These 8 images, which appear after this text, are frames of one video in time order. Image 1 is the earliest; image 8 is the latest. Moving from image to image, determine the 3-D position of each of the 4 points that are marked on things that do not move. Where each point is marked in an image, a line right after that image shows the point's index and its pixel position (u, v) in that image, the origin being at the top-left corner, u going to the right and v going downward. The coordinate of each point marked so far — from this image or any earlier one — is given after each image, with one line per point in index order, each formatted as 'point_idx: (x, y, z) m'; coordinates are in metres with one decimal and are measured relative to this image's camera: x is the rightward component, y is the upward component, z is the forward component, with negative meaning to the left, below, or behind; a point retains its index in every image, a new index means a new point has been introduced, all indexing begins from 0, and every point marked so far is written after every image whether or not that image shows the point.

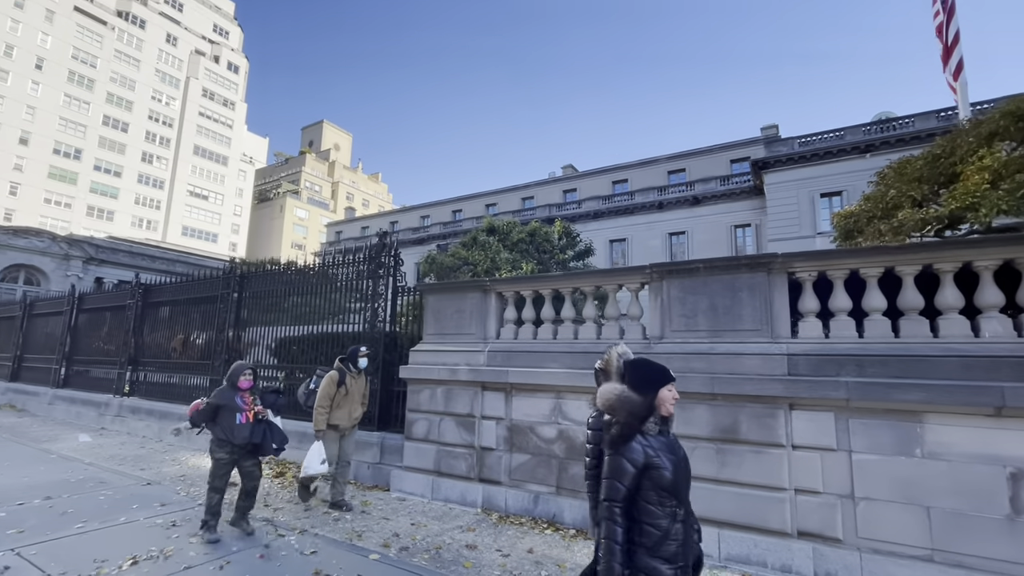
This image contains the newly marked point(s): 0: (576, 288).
0: (+0.9, 0.0, +6.1) m
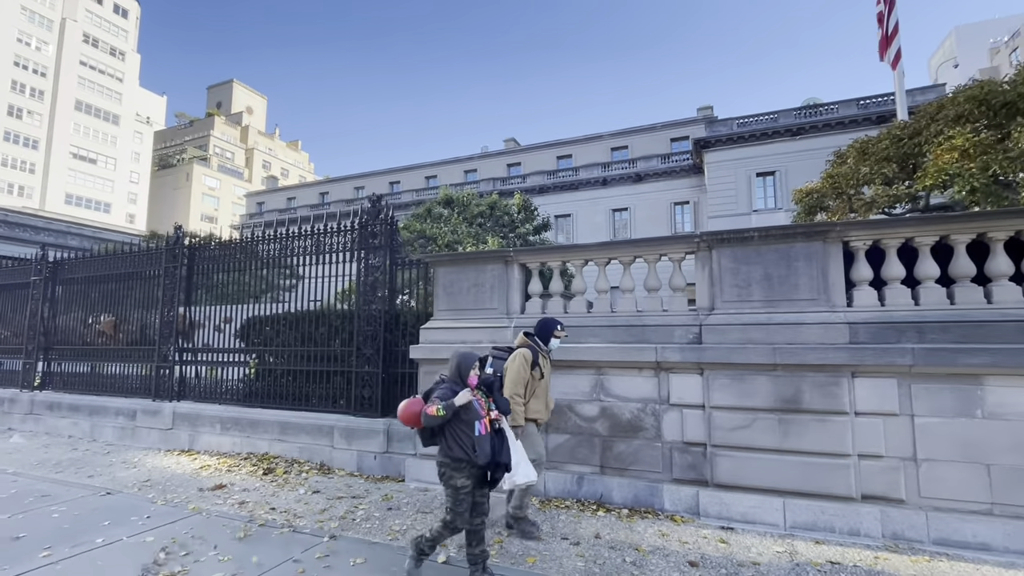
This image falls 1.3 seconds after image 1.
0: (+1.3, +0.4, +5.8) m
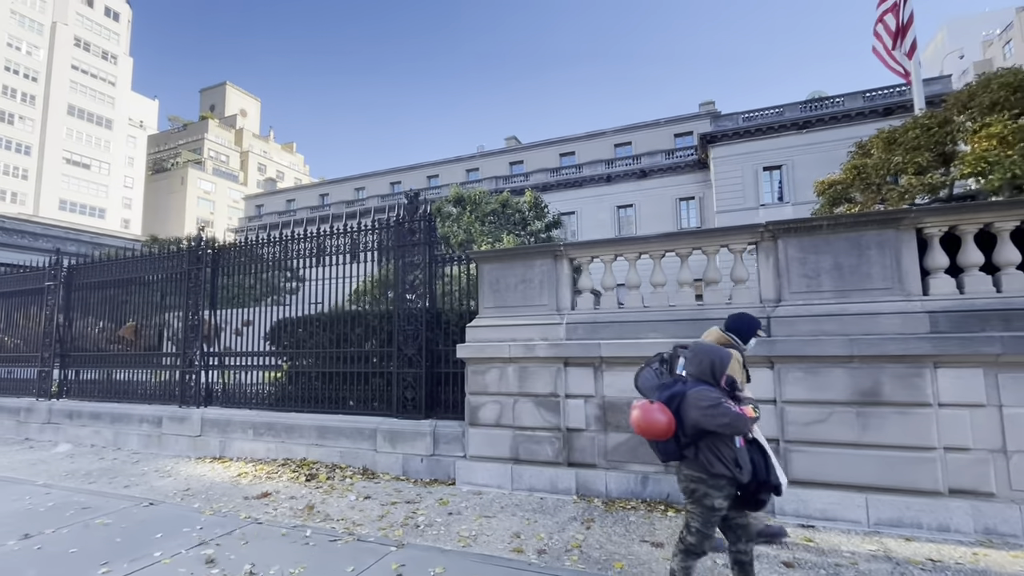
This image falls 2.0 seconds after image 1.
0: (+1.9, +0.4, +5.6) m
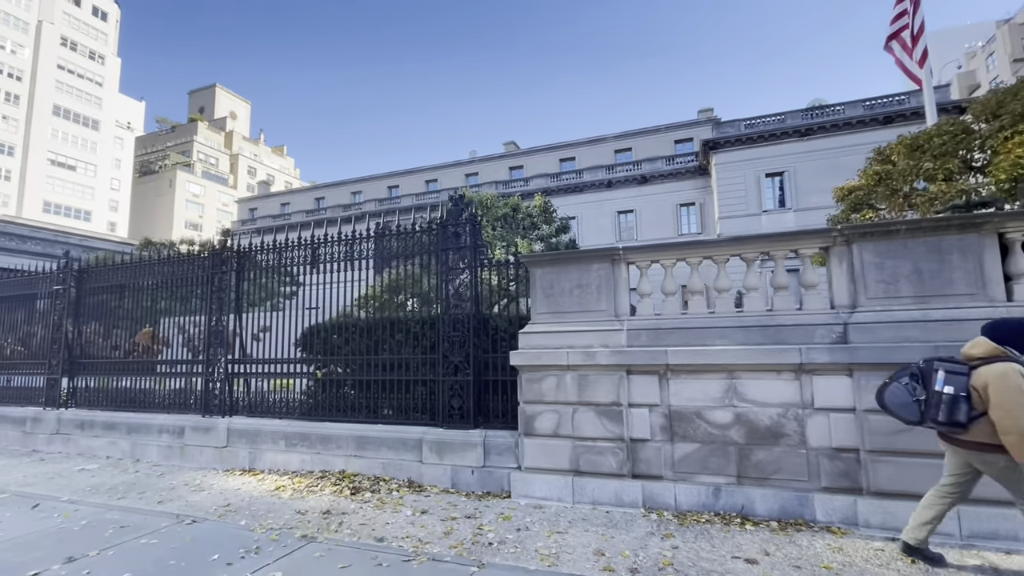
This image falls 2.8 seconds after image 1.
0: (+2.6, +0.4, +5.5) m
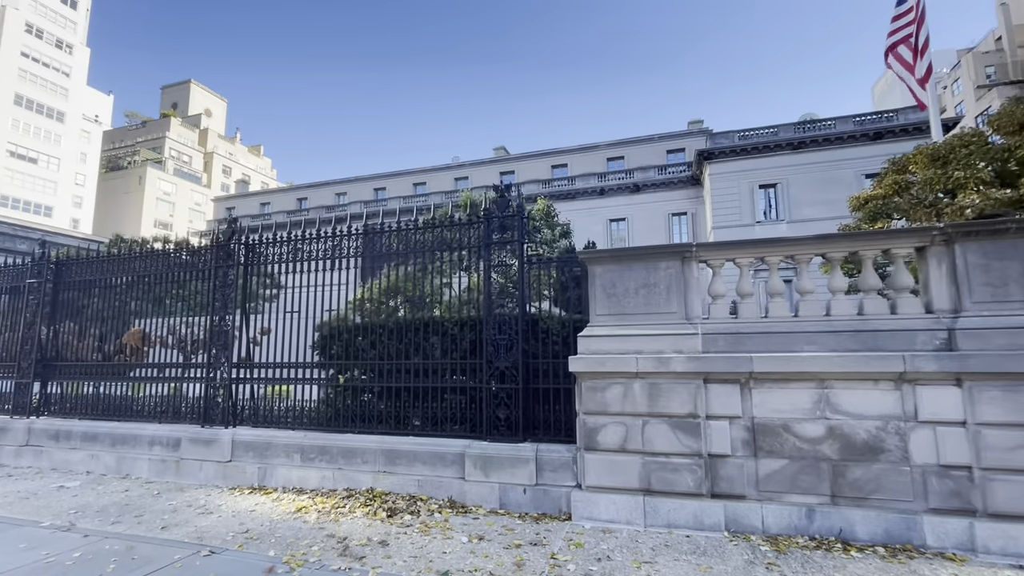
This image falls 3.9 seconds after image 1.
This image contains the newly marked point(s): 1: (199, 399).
0: (+3.3, +0.4, +5.1) m
1: (-4.9, -1.7, +7.5) m
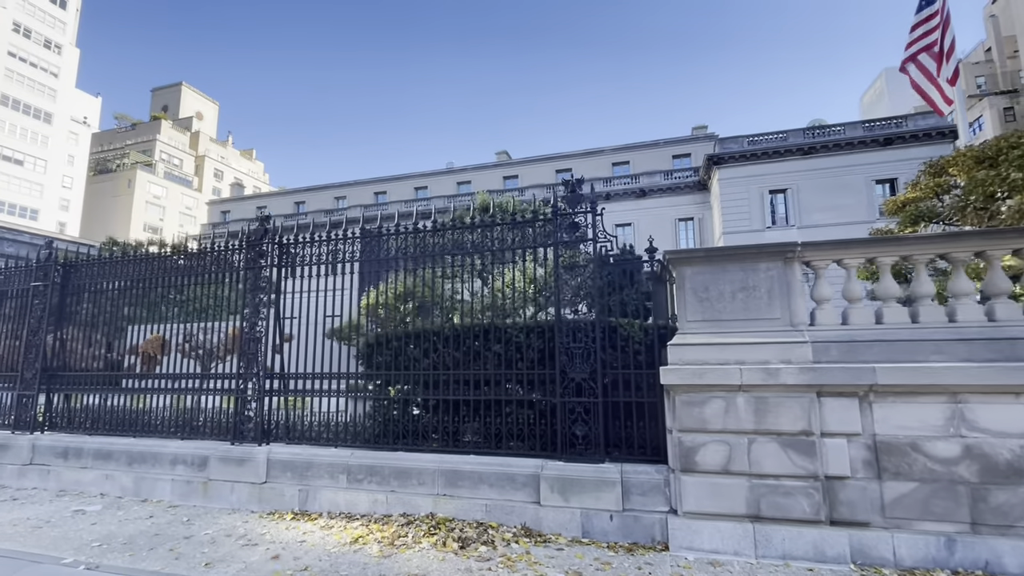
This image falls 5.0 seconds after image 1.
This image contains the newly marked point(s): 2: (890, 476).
0: (+4.2, +0.3, +4.6) m
1: (-4.1, -1.8, +6.8) m
2: (+3.4, -1.7, +4.3) m
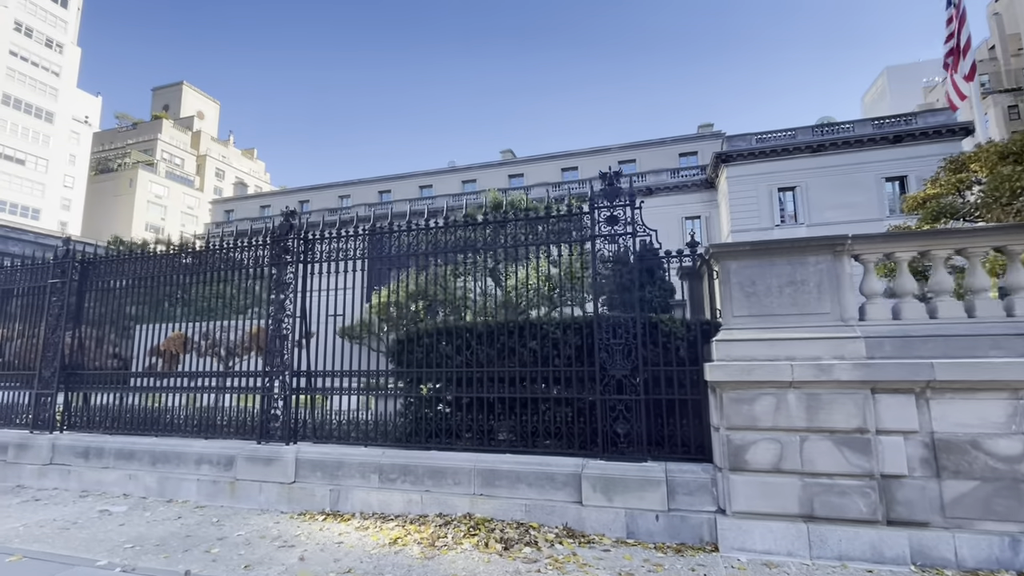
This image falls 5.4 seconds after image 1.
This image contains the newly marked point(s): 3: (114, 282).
0: (+4.6, +0.4, +4.5) m
1: (-3.7, -1.7, +6.7) m
2: (+3.8, -1.6, +4.2) m
3: (-6.6, +0.1, +7.8) m
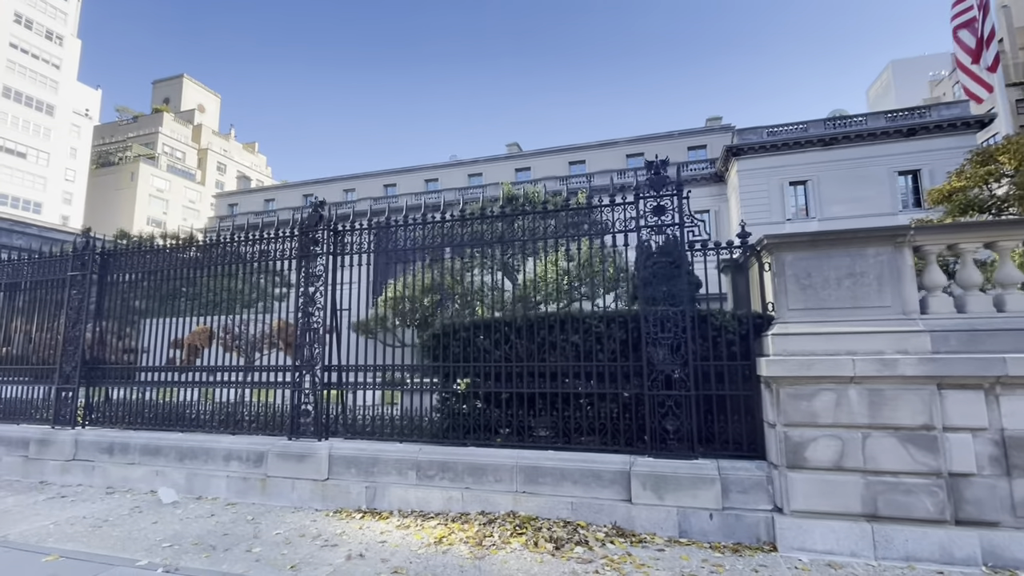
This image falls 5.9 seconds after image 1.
0: (+5.1, +0.5, +4.4) m
1: (-3.2, -1.6, +6.6) m
2: (+4.3, -1.6, +4.0) m
3: (-6.1, +0.2, +7.7) m
